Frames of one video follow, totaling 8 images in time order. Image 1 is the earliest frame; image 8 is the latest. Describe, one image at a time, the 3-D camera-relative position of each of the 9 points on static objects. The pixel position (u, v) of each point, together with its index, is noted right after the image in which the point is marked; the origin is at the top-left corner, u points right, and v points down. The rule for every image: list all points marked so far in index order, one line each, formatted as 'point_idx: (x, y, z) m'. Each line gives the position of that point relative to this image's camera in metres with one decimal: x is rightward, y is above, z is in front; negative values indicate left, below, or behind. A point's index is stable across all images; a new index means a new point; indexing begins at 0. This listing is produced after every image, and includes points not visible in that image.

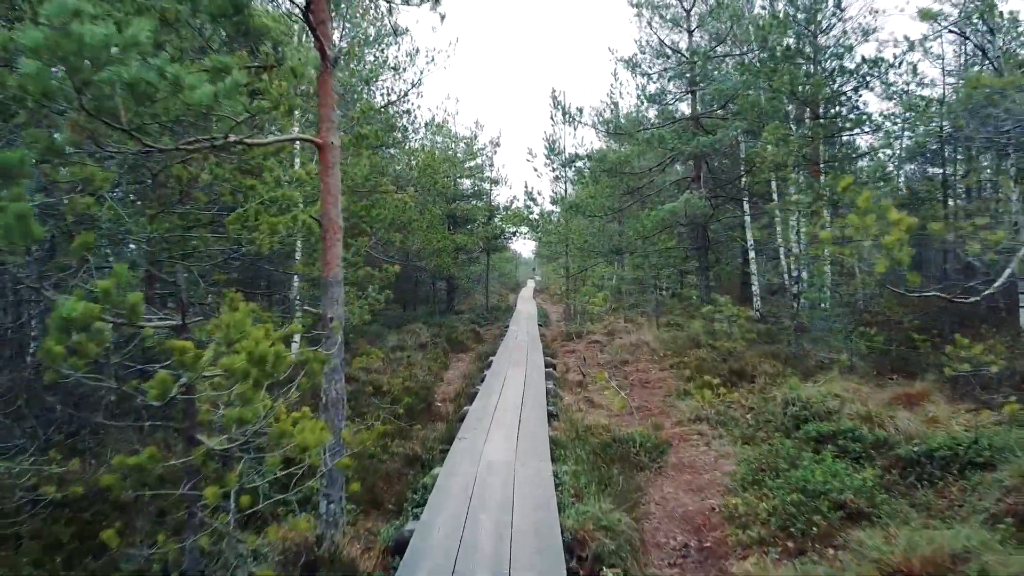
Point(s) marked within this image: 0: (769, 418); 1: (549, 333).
0: (+1.6, -0.8, +5.9) m
1: (+0.6, -0.7, +15.1) m
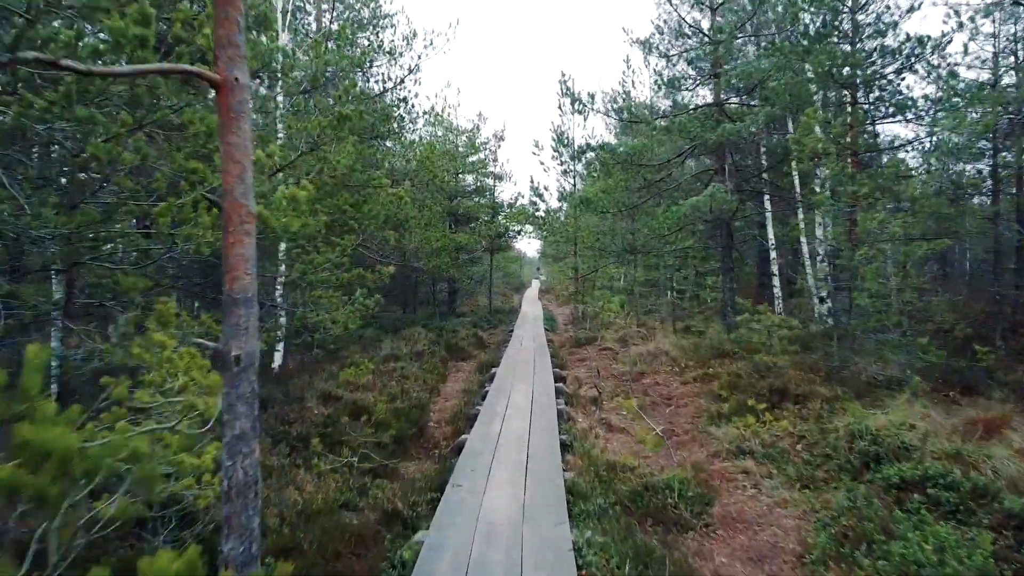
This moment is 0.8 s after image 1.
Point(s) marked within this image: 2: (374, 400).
0: (+1.6, -0.8, +4.9) m
1: (+0.7, -0.7, +14.1) m
2: (-1.0, -0.8, +7.0) m
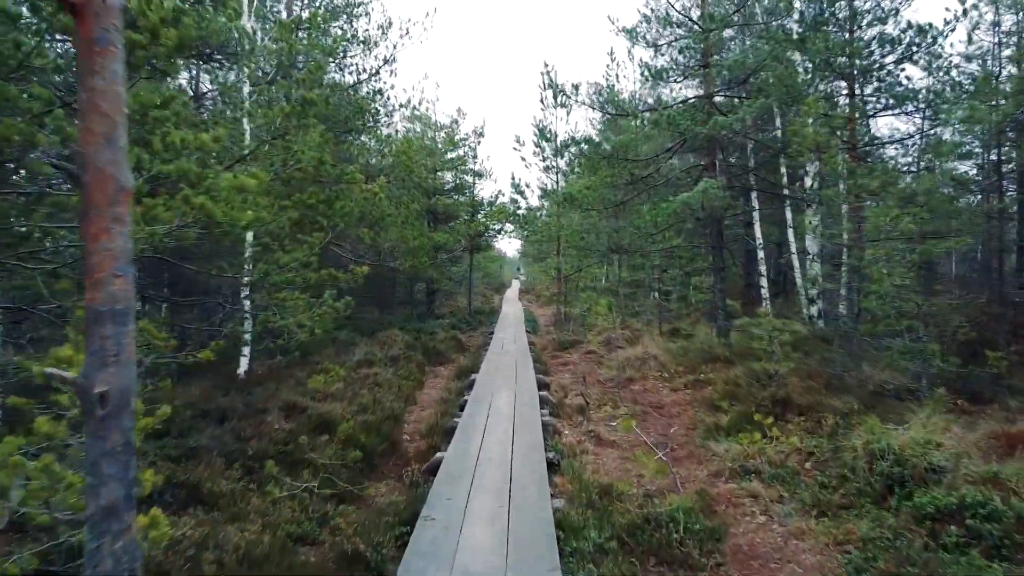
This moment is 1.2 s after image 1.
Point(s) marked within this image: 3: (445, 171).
0: (+1.5, -0.8, +4.4) m
1: (+0.4, -0.8, +13.6) m
2: (-1.1, -0.8, +6.4) m
3: (-1.1, +2.0, +16.9) m
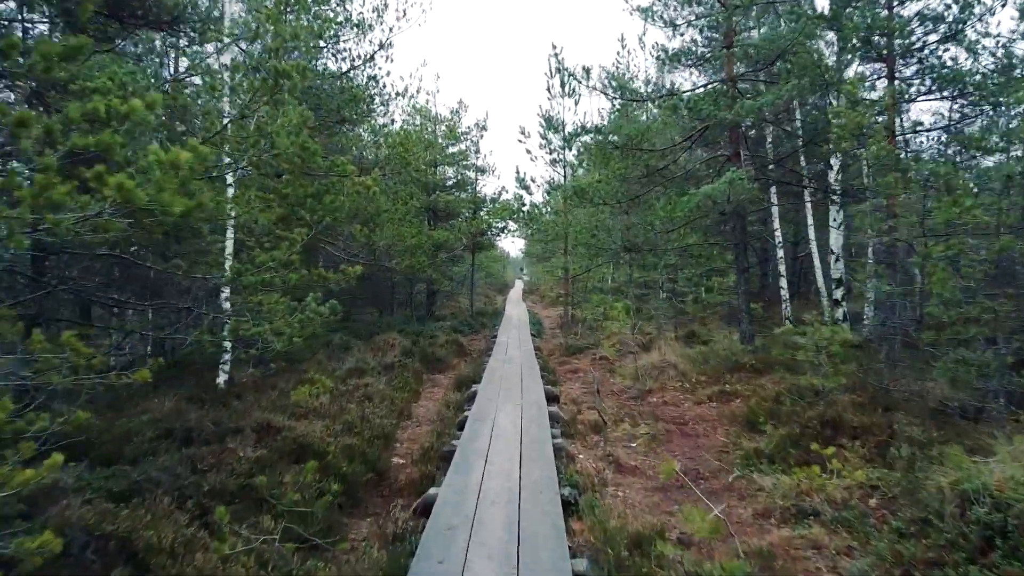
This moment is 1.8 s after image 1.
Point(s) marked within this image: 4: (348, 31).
0: (+1.5, -0.9, +3.6) m
1: (+0.4, -0.8, +12.7) m
2: (-1.1, -0.8, +5.6) m
3: (-1.1, +2.0, +16.1) m
4: (-1.8, +2.8, +10.7) m
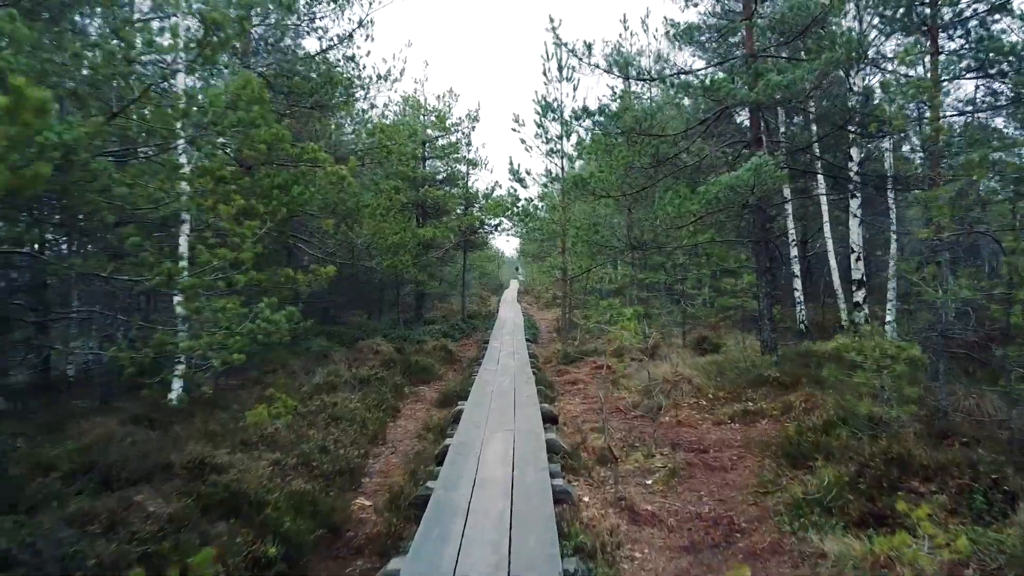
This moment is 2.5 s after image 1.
0: (+1.5, -0.9, +2.6) m
1: (+0.4, -0.8, +11.7) m
2: (-1.1, -0.9, +4.6) m
3: (-1.2, +2.0, +15.0) m
4: (-1.9, +2.8, +9.7) m
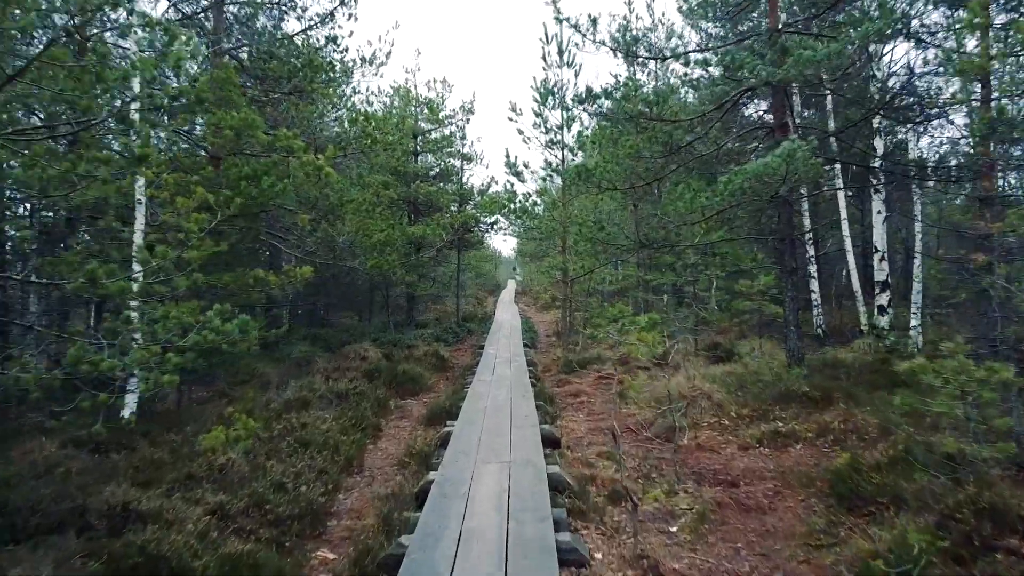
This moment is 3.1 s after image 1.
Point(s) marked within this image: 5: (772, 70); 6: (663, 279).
0: (+1.5, -0.9, +1.7) m
1: (+0.3, -0.8, +10.9) m
2: (-1.1, -0.9, +3.8) m
3: (-1.2, +2.0, +14.2) m
4: (-1.9, +2.8, +8.9) m
5: (+1.8, +1.5, +6.7) m
6: (+1.5, +0.1, +9.6) m
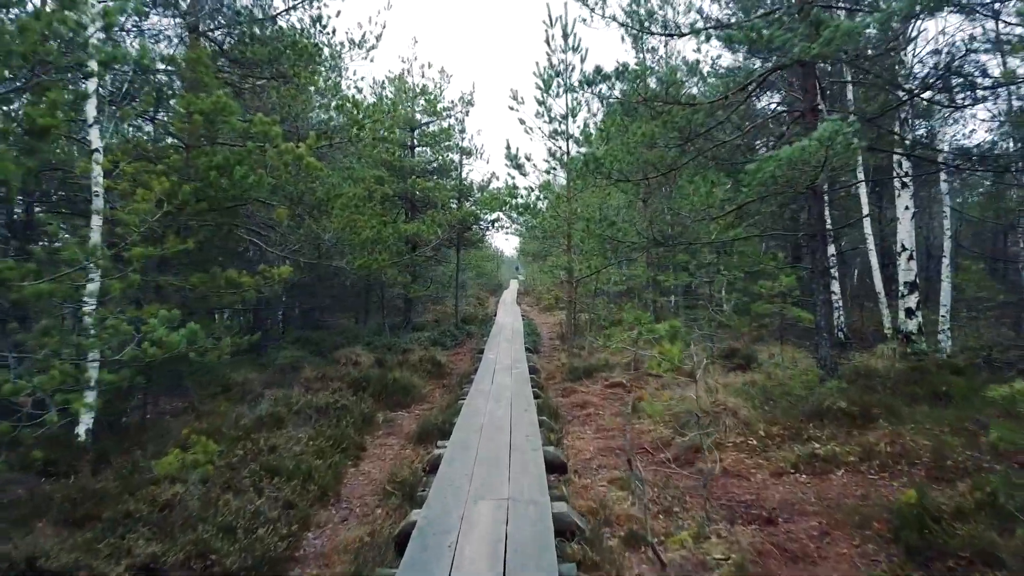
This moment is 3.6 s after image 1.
0: (+1.5, -0.9, +1.0) m
1: (+0.3, -0.8, +10.2) m
2: (-1.1, -0.9, +3.0) m
3: (-1.2, +2.0, +13.5) m
4: (-1.9, +2.8, +8.1) m
5: (+1.8, +1.5, +6.0) m
6: (+1.5, +0.1, +8.8) m
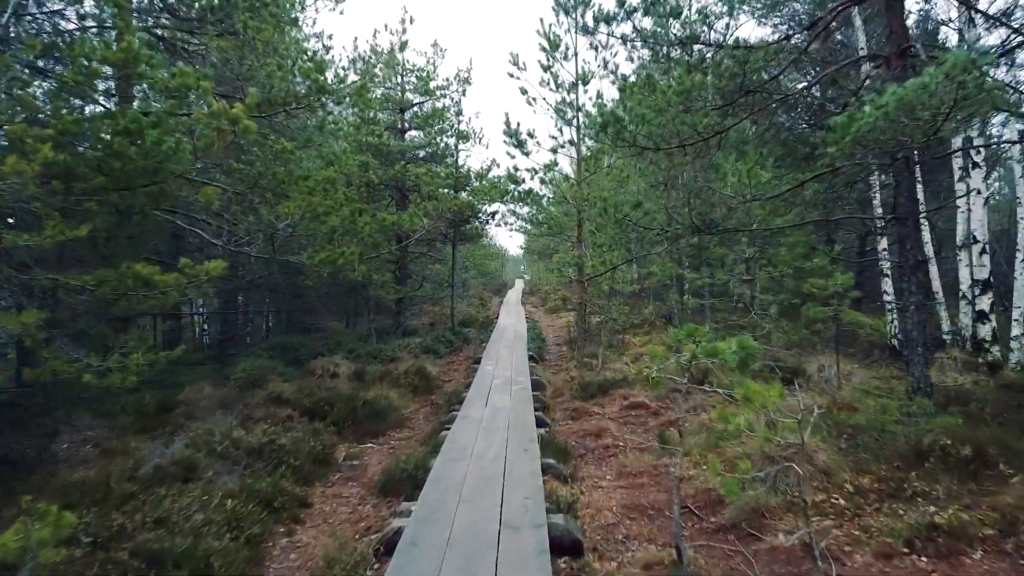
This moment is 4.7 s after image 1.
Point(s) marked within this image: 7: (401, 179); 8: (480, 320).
0: (+1.4, -0.9, -0.5) m
1: (+0.3, -0.8, +8.6) m
2: (-1.2, -0.9, +1.5) m
3: (-1.2, +2.0, +12.0) m
4: (-1.9, +2.8, +6.6) m
5: (+1.8, +1.5, +4.5) m
6: (+1.5, +0.1, +7.3) m
7: (-1.4, +1.3, +11.9) m
8: (-0.6, -0.5, +15.9) m
